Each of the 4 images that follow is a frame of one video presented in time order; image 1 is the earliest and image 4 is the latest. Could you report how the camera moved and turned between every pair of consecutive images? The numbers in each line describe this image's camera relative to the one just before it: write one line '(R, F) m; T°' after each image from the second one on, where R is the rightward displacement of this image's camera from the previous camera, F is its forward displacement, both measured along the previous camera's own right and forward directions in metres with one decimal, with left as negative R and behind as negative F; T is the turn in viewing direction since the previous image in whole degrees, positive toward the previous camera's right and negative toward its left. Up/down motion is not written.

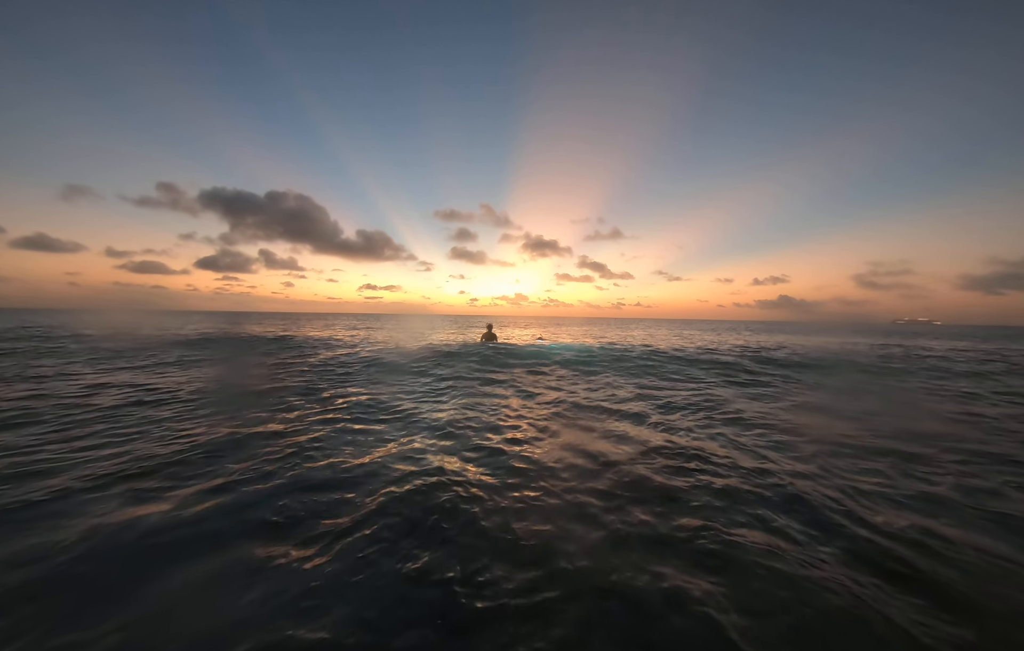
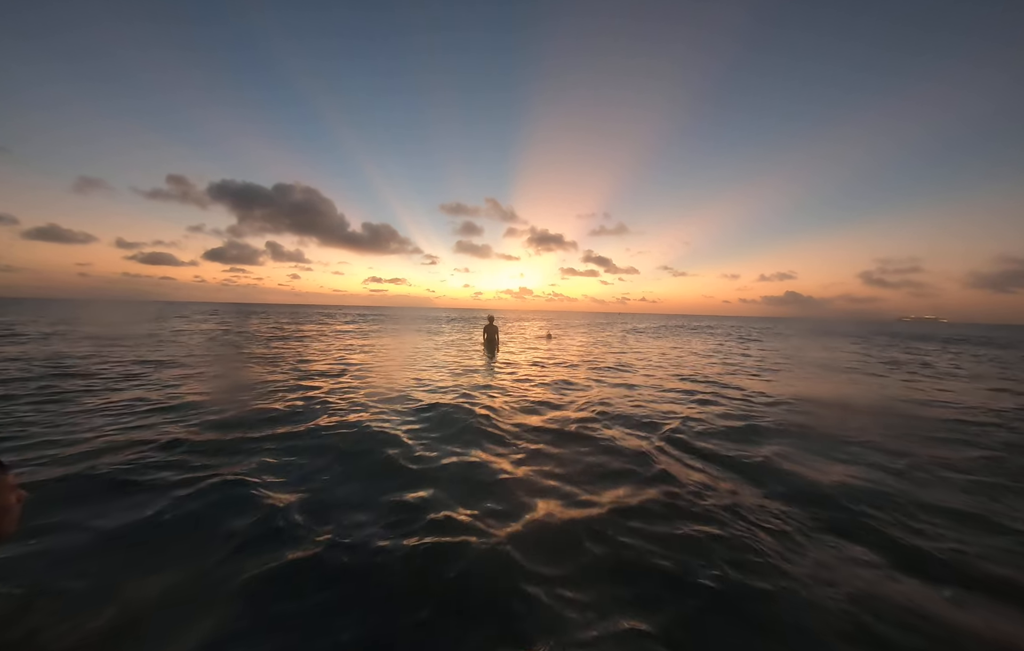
(-1.8, -1.0) m; 0°
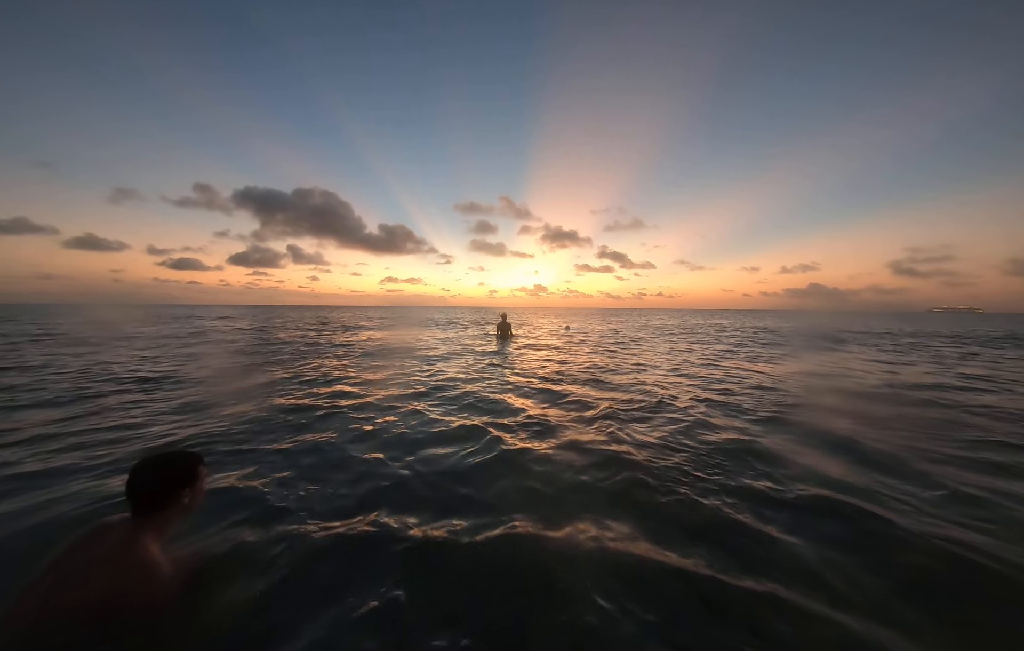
(-1.9, -0.5) m; -2°
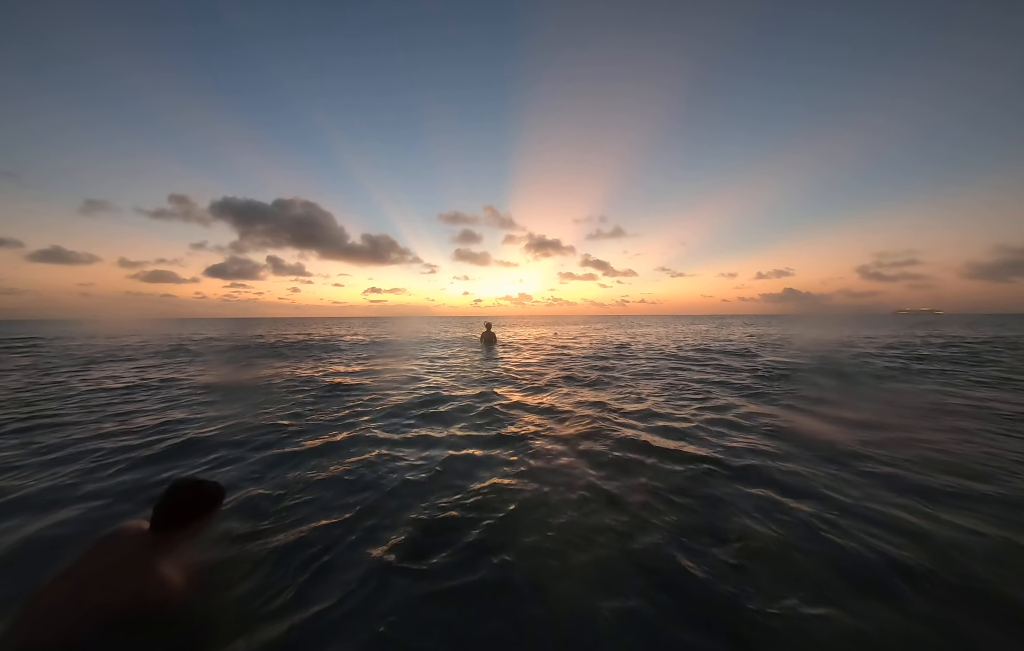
(+1.0, -1.3) m; +2°
